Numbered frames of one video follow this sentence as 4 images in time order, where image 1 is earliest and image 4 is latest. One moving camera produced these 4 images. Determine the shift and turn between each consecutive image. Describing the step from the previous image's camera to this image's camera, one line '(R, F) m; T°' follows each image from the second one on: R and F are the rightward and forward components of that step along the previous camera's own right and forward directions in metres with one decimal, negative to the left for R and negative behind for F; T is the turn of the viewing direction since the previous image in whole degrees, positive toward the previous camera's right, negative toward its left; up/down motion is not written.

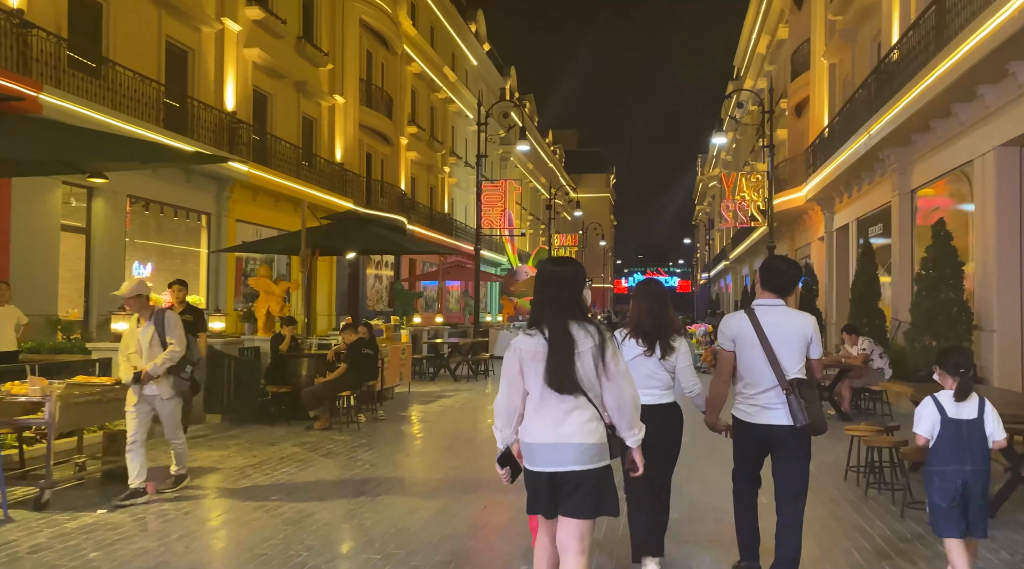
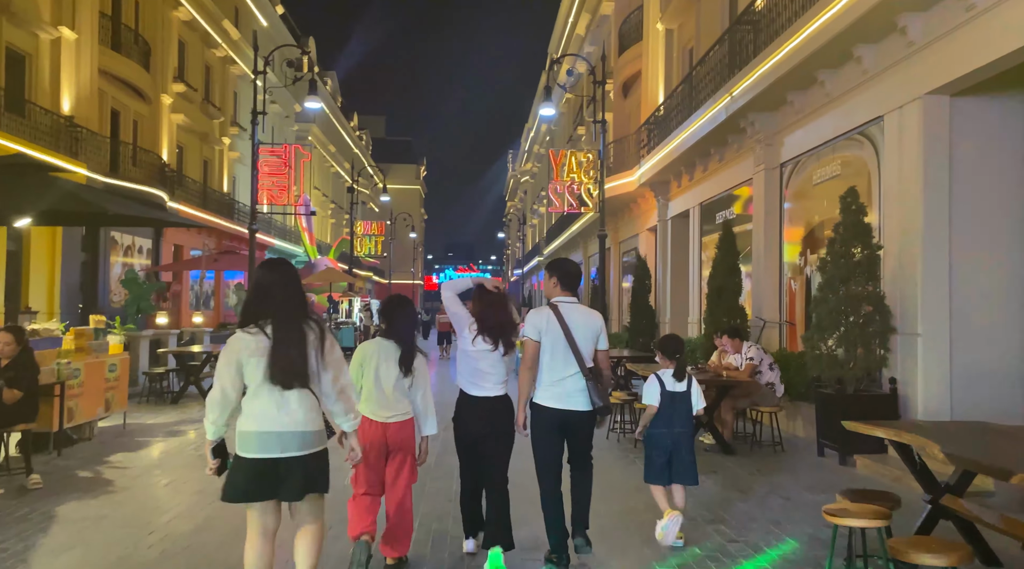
(+0.5, +3.7) m; +14°
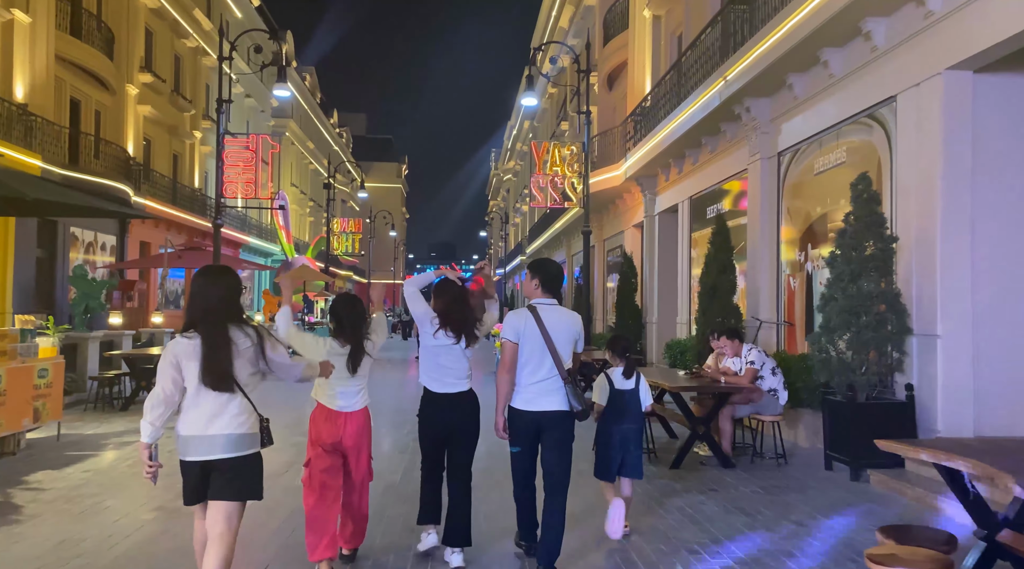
(+0.1, +0.9) m; +1°
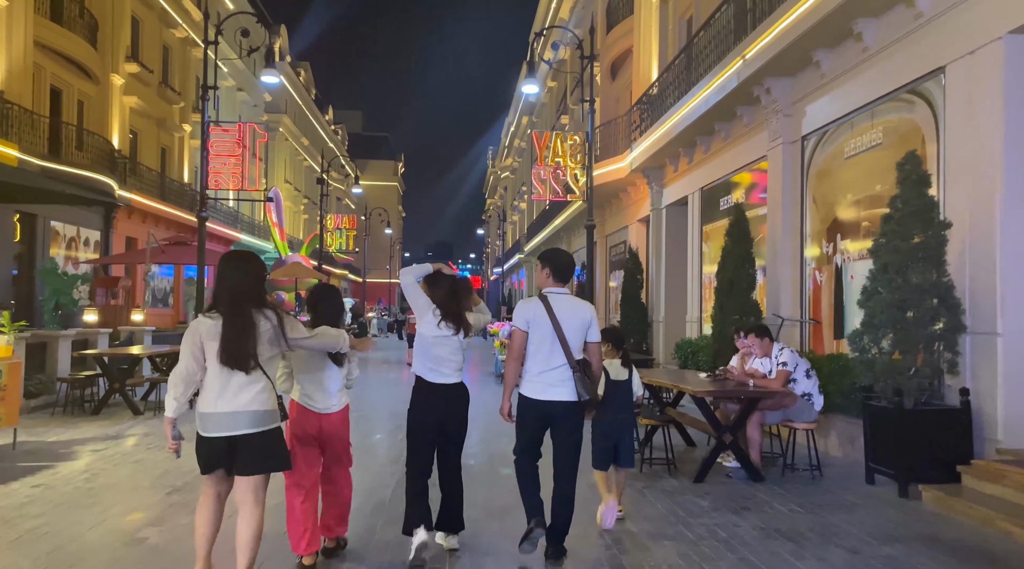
(-0.1, +0.8) m; 0°
